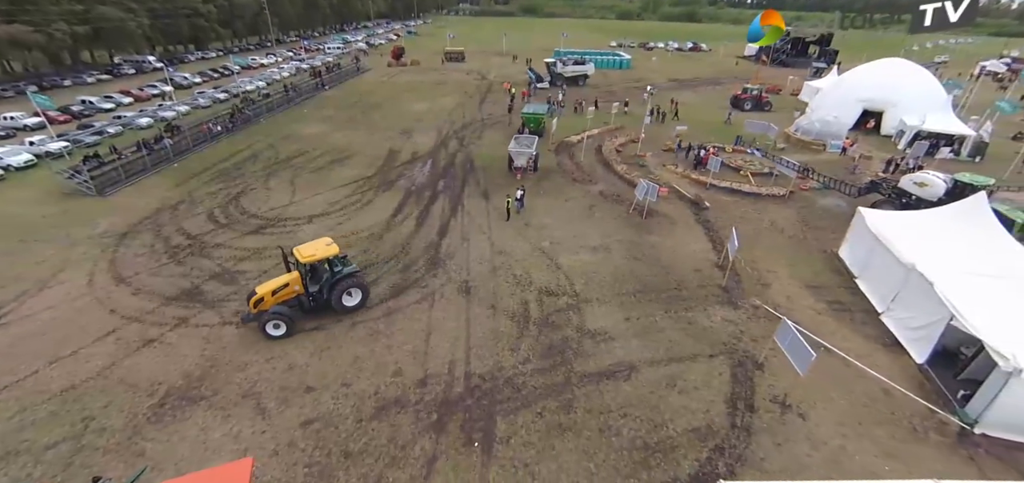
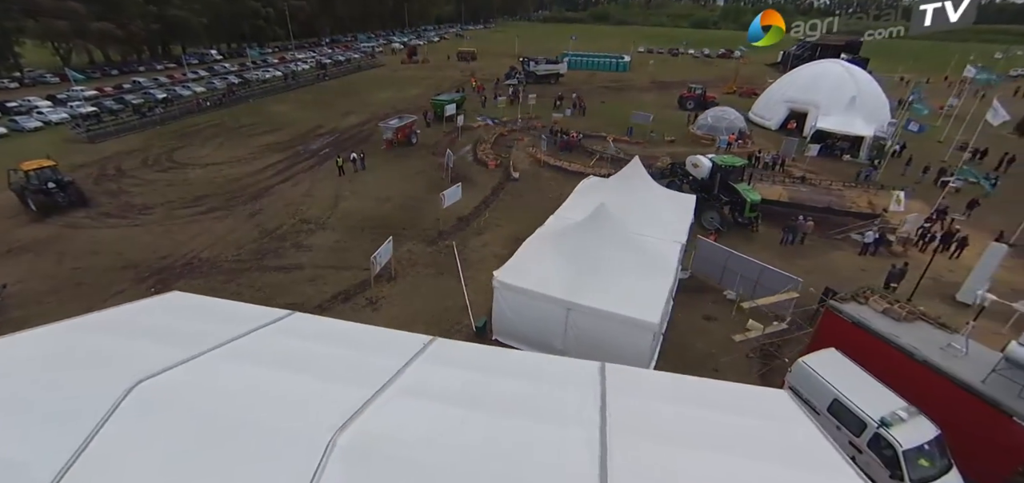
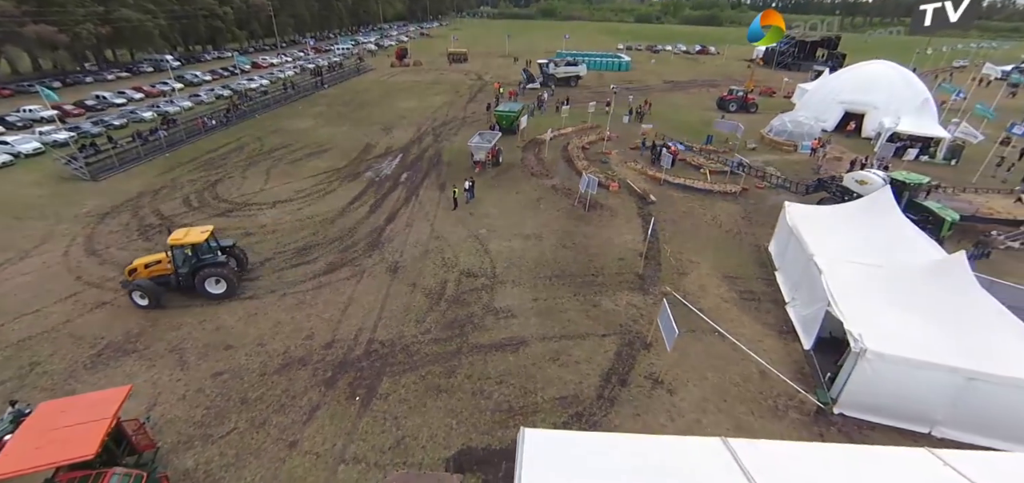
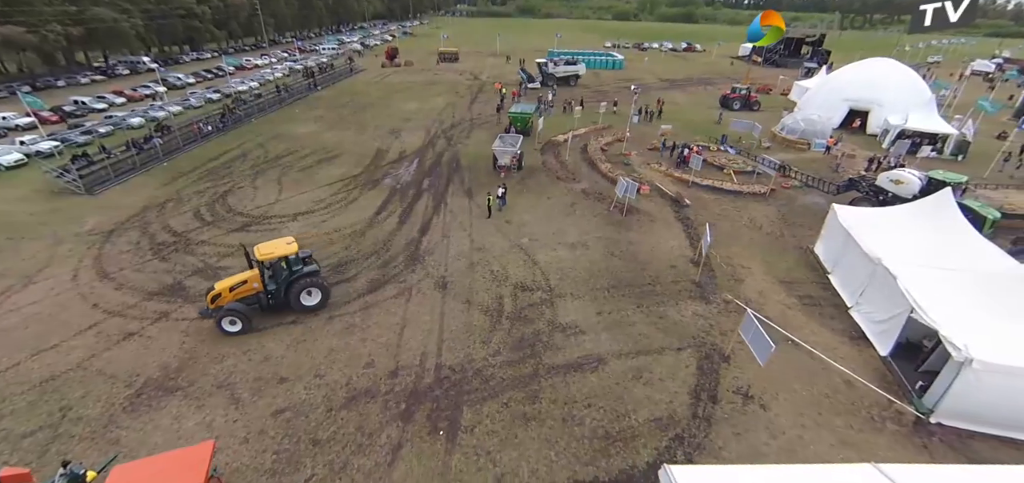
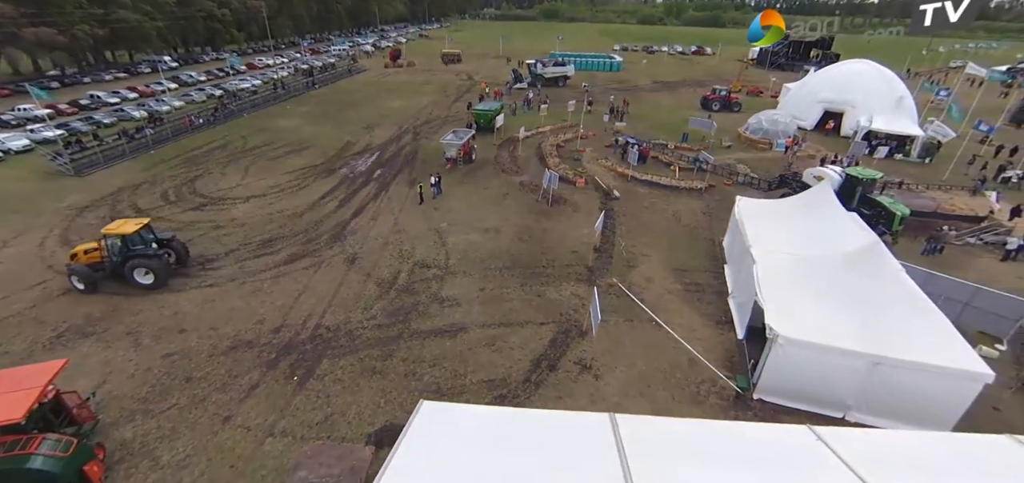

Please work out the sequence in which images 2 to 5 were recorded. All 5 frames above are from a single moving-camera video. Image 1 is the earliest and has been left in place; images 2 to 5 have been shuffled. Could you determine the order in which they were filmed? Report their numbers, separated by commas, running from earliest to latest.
4, 3, 5, 2
